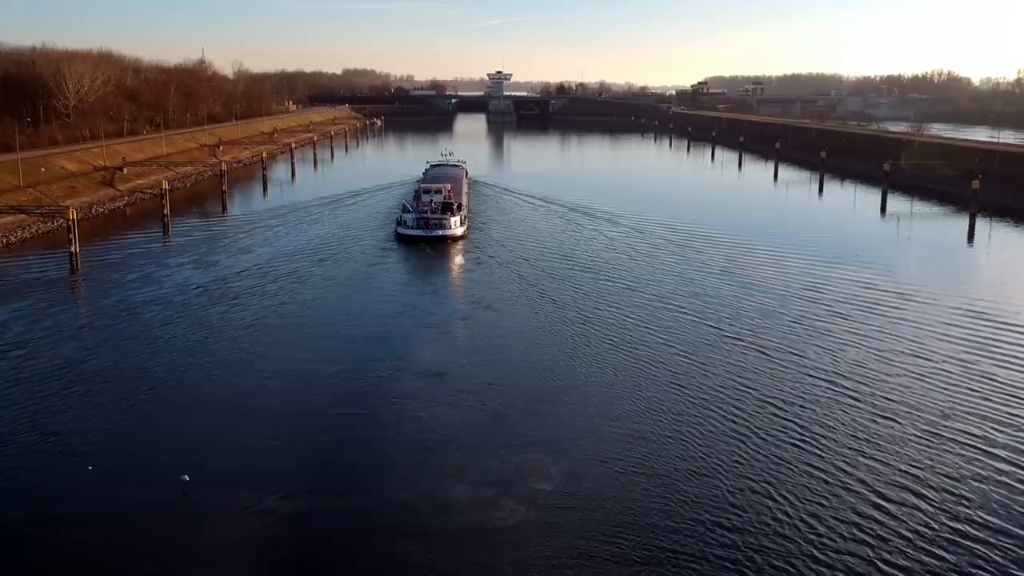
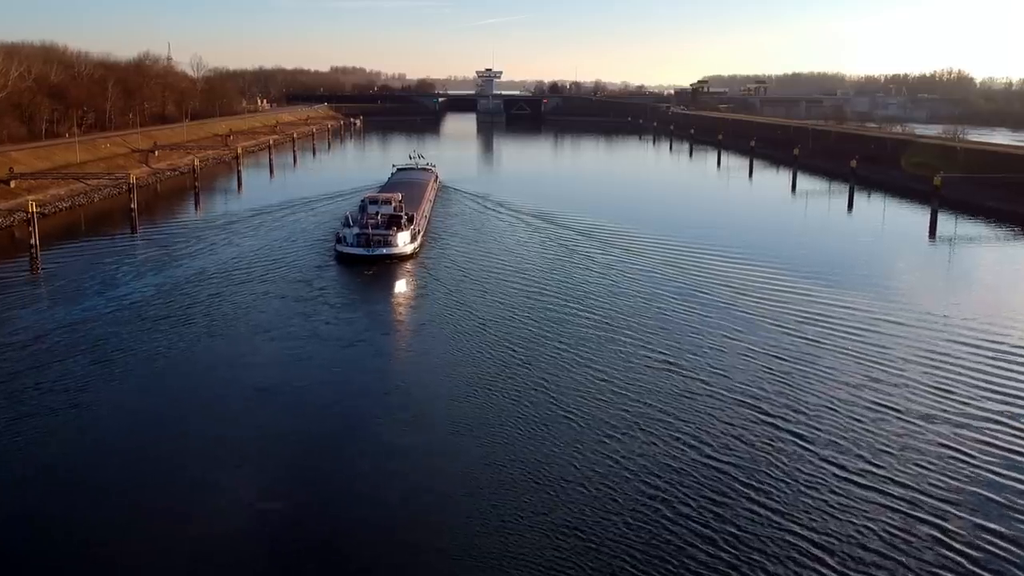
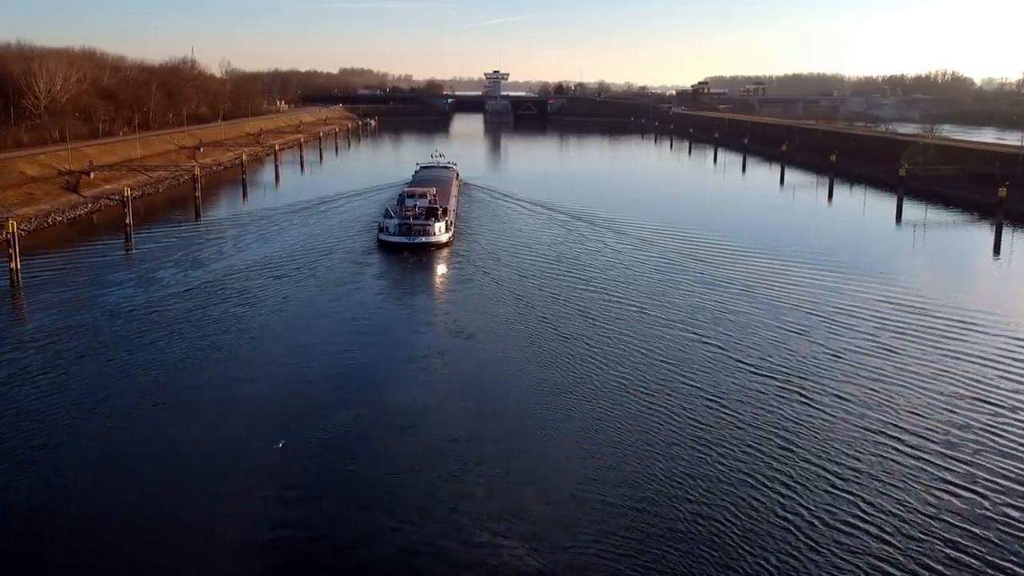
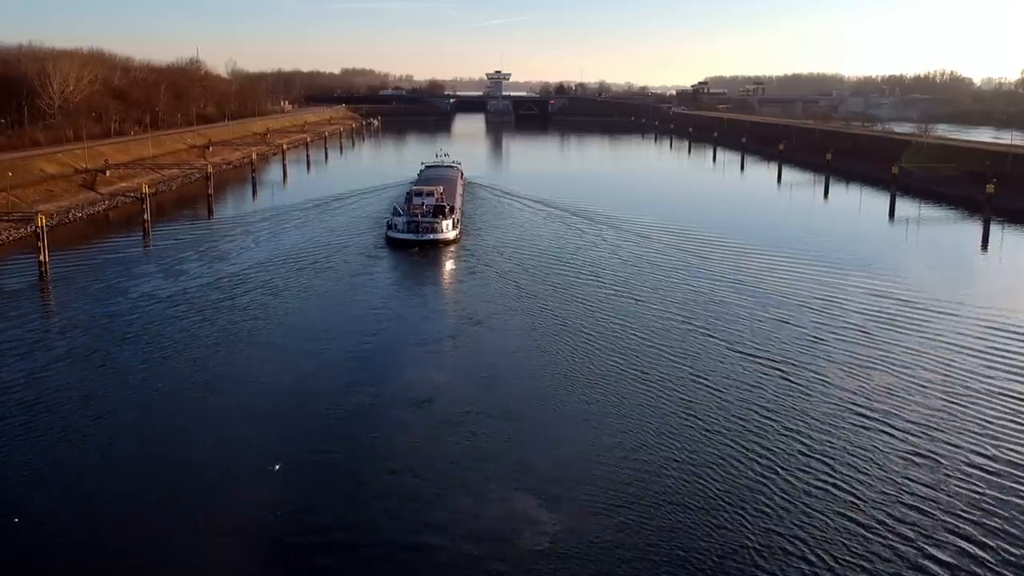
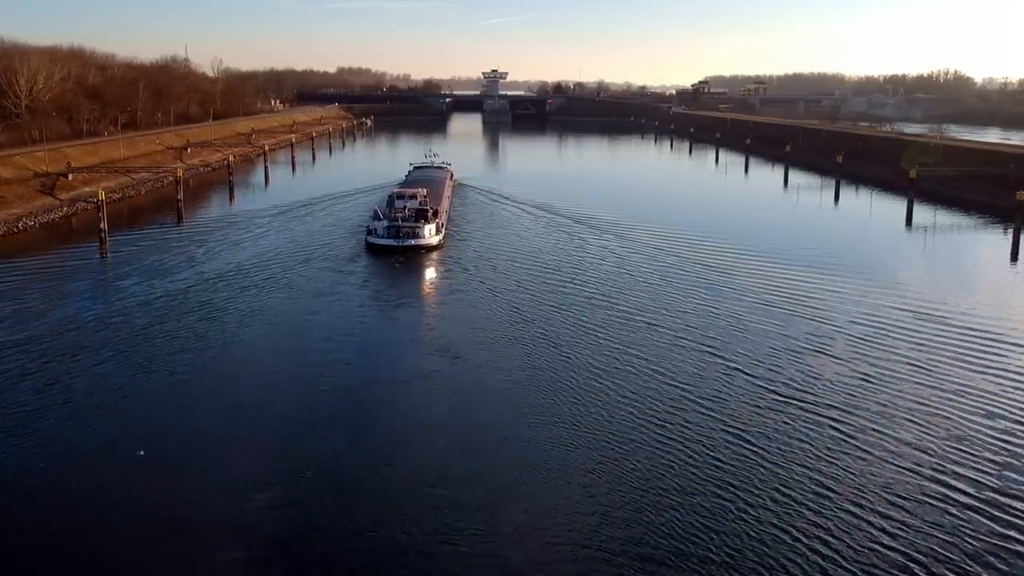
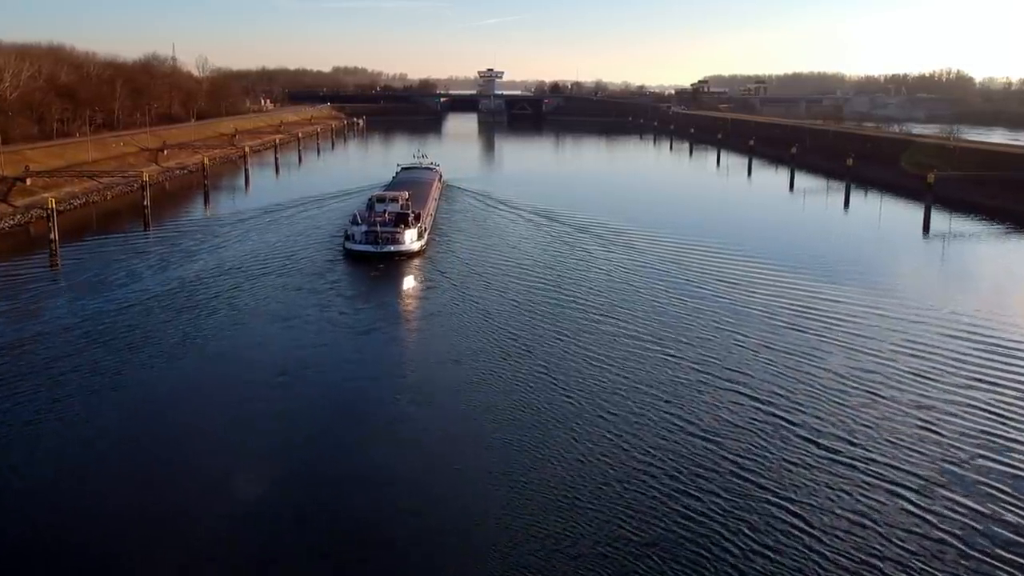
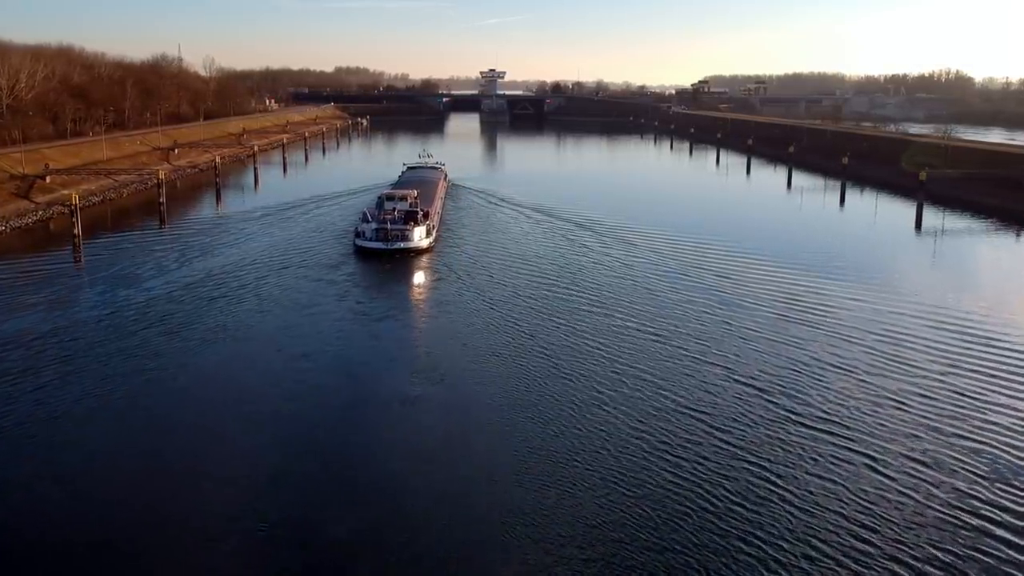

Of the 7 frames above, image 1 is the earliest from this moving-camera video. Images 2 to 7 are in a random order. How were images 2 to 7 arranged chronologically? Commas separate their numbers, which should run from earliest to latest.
4, 3, 5, 7, 6, 2
